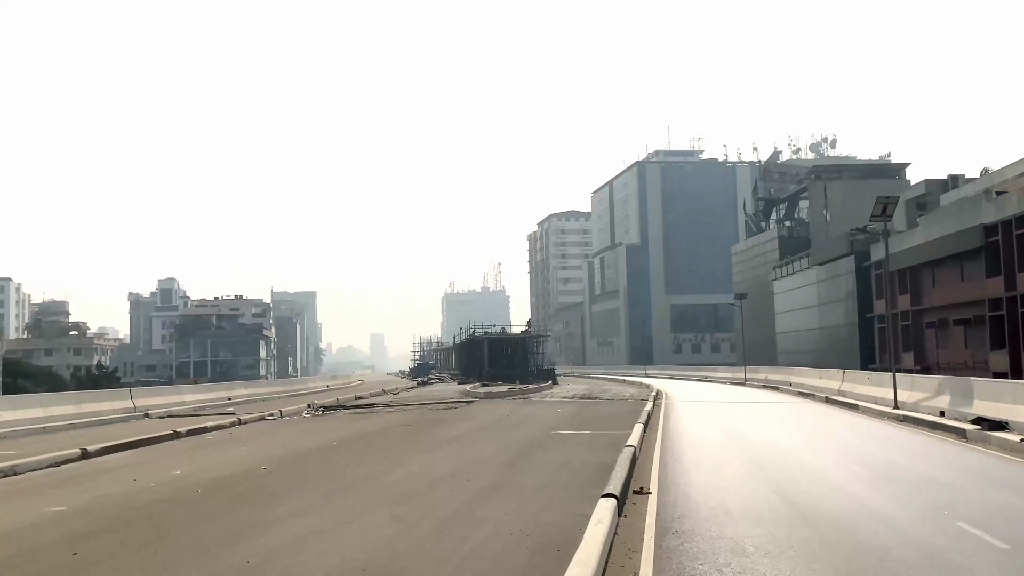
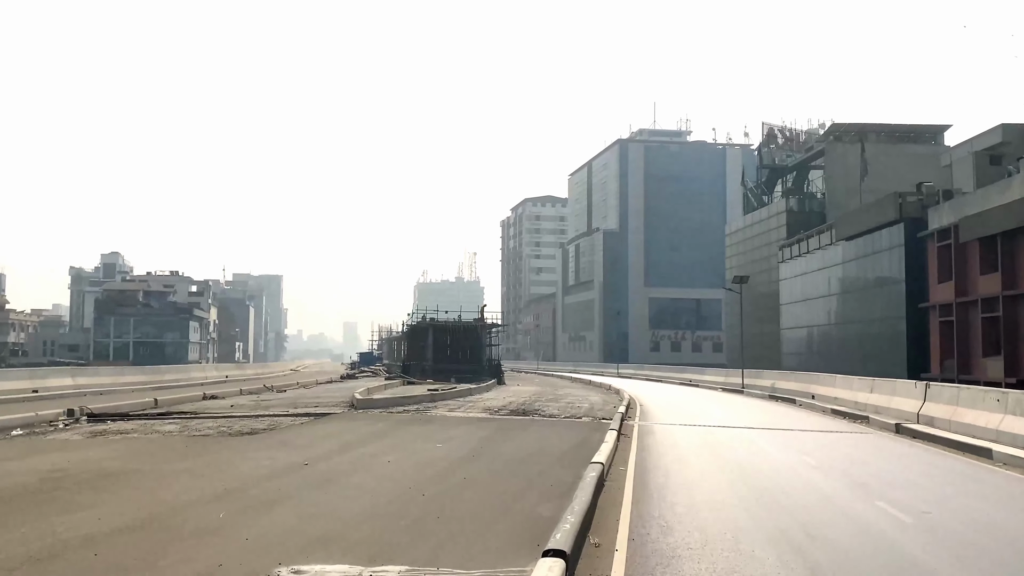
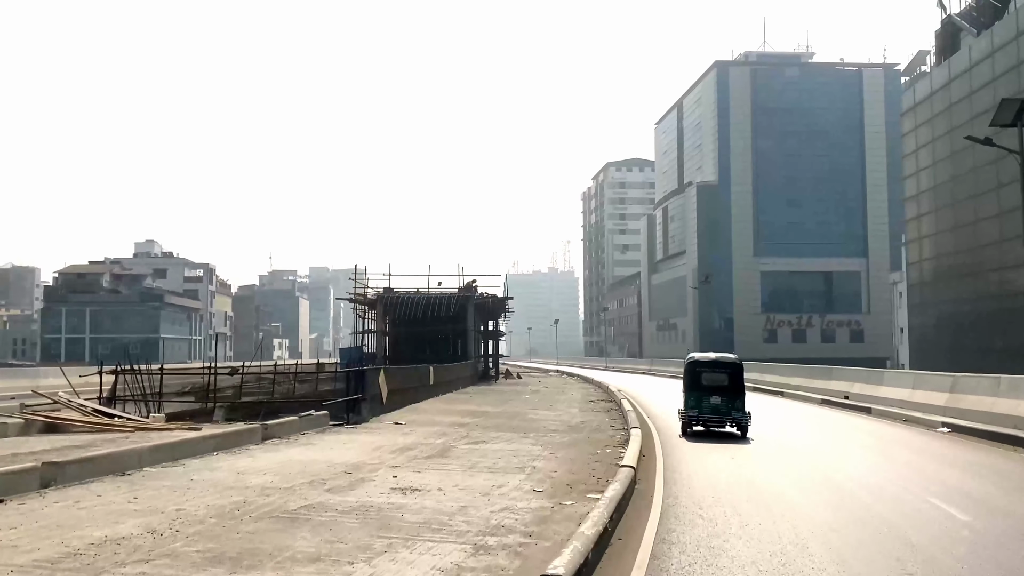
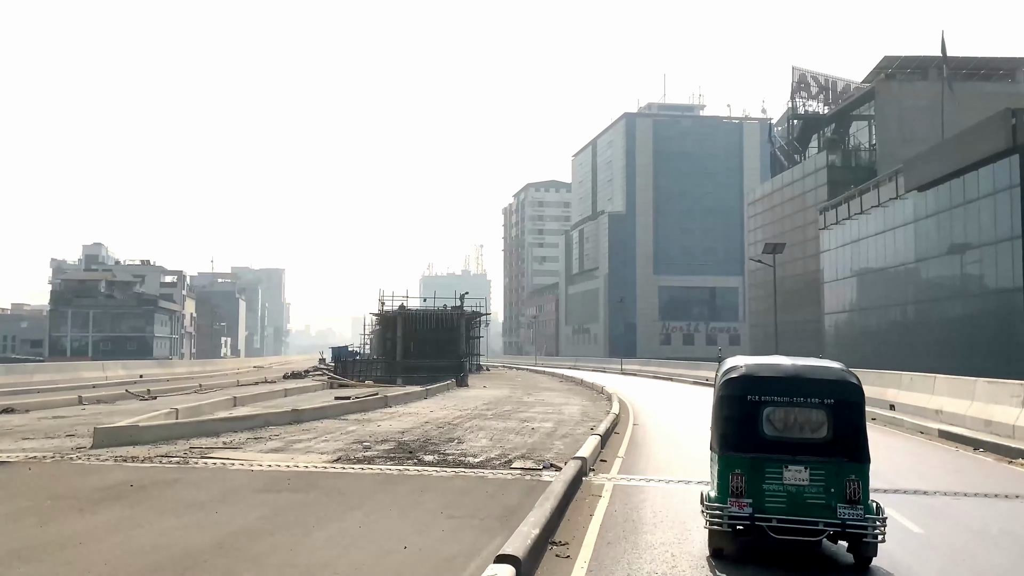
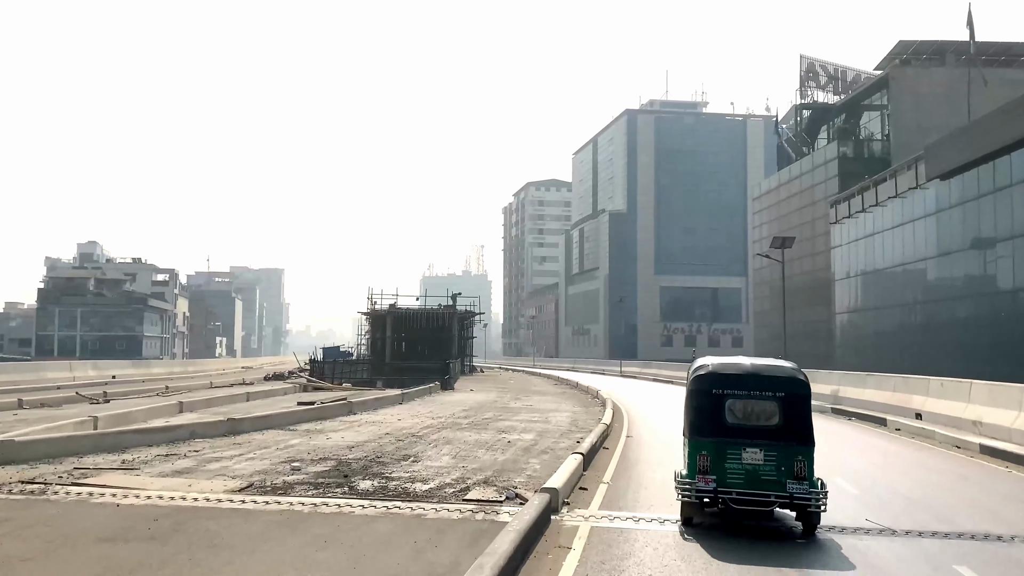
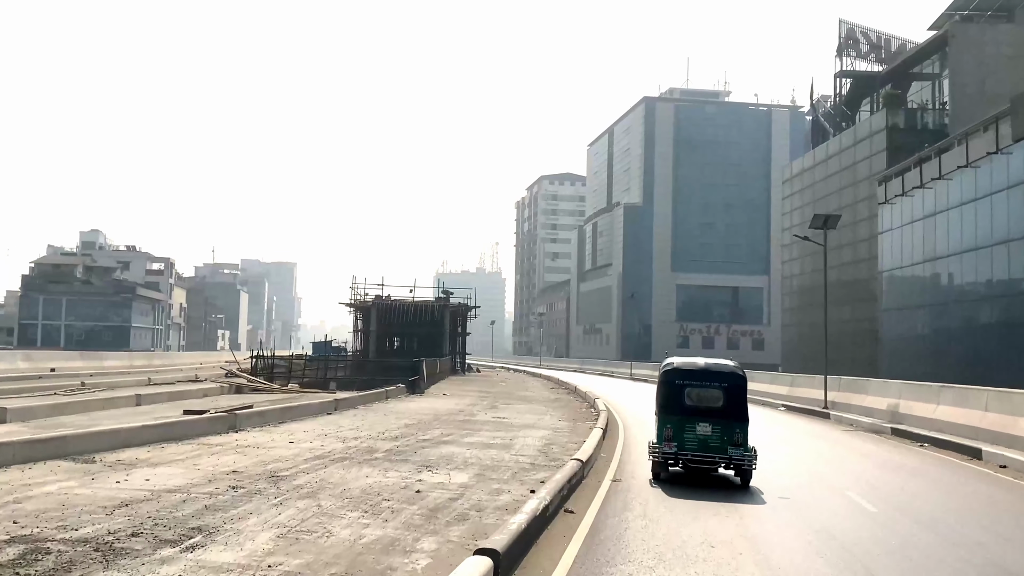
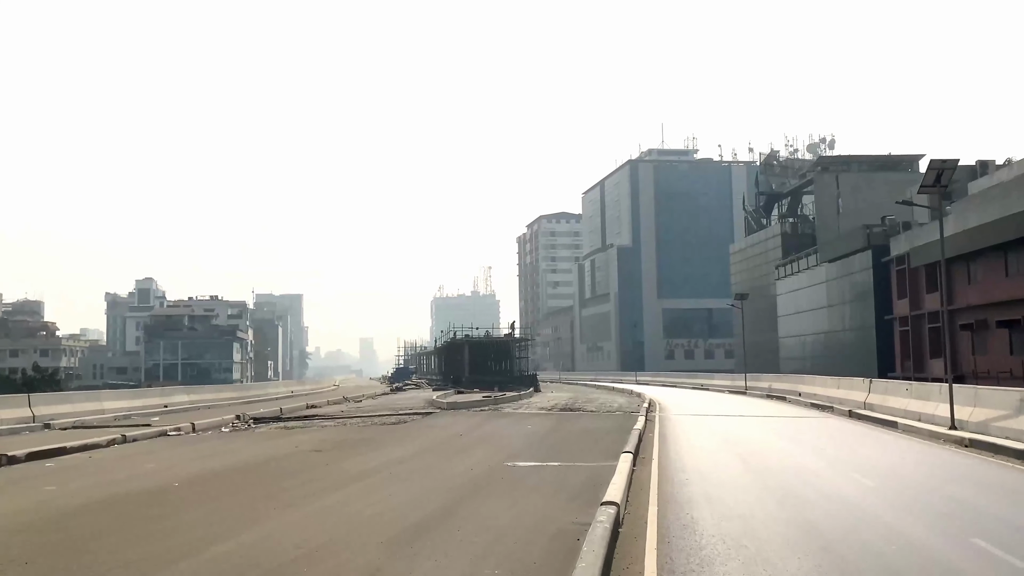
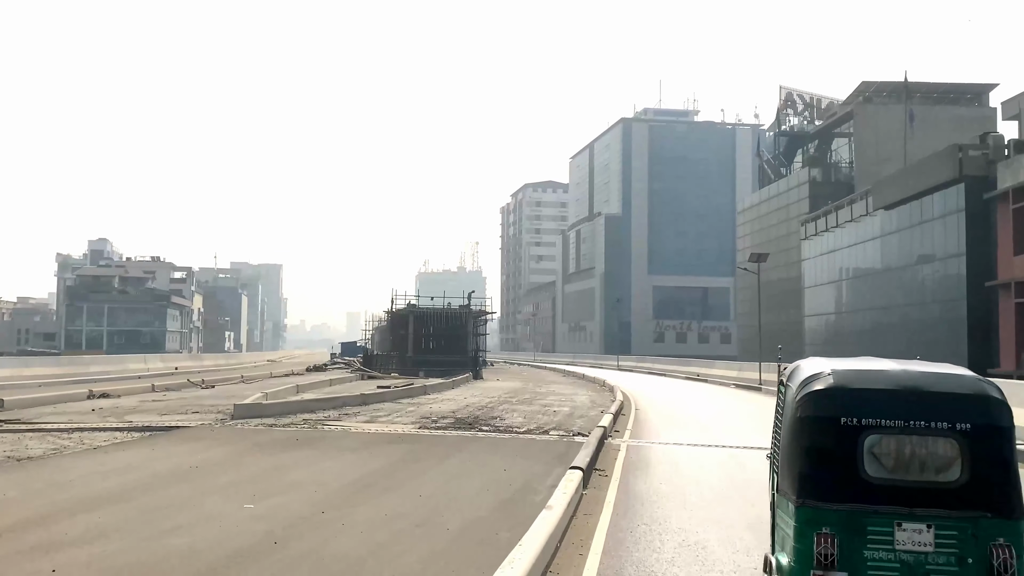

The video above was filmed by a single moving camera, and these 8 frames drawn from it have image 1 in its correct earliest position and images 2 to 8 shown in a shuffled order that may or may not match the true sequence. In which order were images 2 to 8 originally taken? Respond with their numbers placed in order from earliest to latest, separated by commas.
7, 2, 8, 4, 5, 6, 3
